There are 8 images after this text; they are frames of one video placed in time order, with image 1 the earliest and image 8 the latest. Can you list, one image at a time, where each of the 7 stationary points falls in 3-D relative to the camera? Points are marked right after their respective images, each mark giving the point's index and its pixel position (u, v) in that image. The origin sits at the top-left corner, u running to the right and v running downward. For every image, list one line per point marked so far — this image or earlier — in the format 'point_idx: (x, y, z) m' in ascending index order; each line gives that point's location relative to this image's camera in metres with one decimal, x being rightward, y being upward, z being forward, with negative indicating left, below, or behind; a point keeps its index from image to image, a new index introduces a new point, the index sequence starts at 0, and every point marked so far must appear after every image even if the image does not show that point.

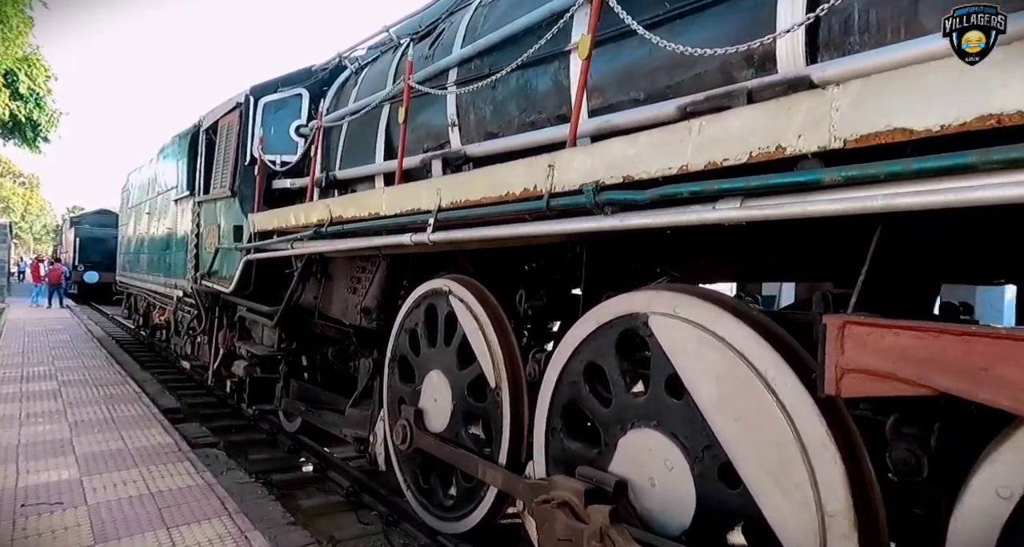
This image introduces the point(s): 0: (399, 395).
0: (-0.6, -0.7, +3.5) m
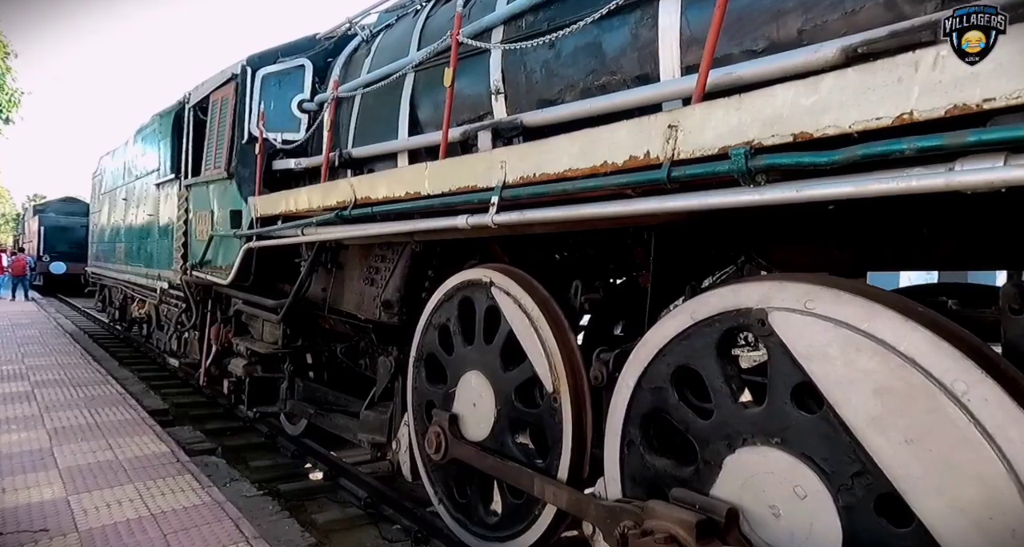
0: (-0.4, -0.6, +3.2) m
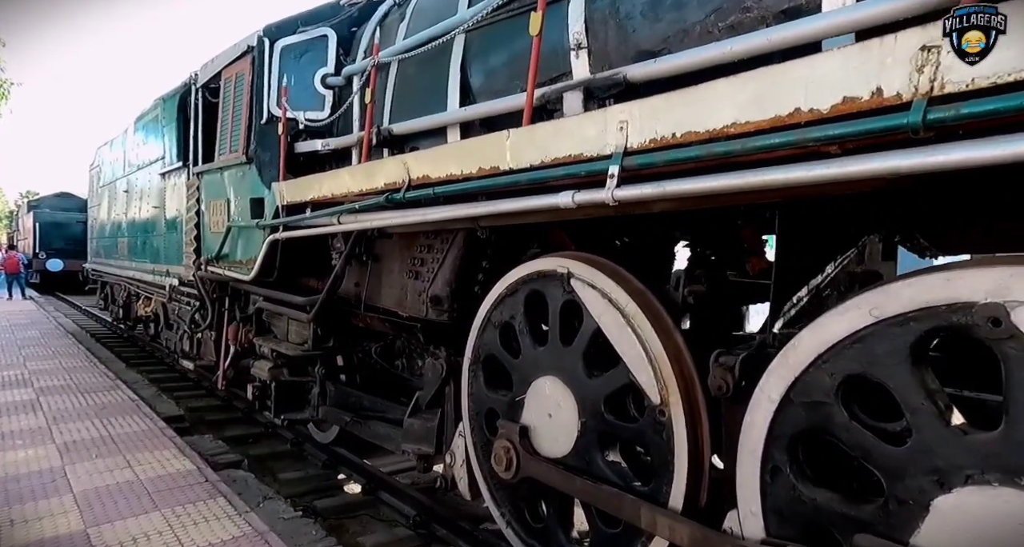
0: (-0.1, -0.6, +2.8) m
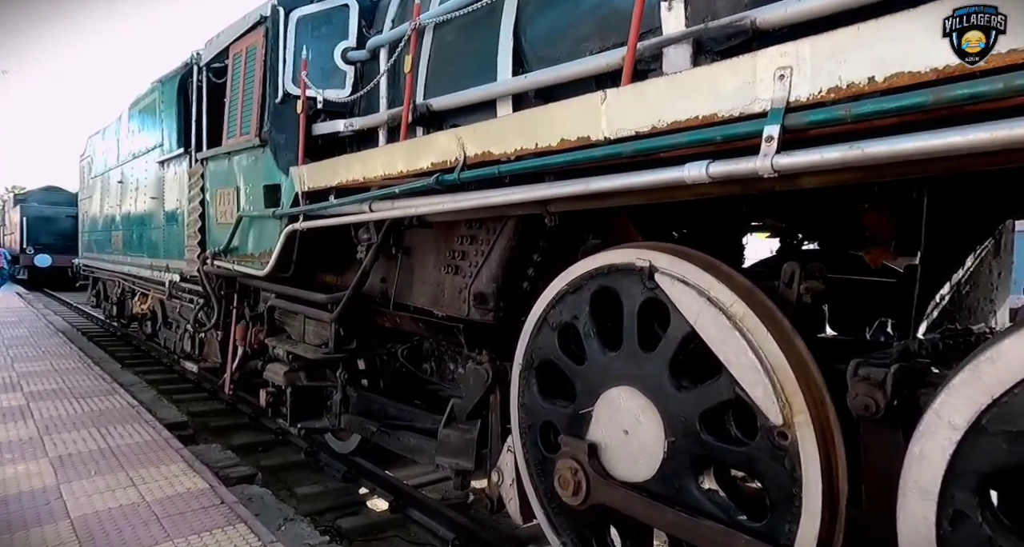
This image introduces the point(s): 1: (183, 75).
0: (+0.1, -0.6, +2.4) m
1: (-2.8, +1.7, +5.4) m
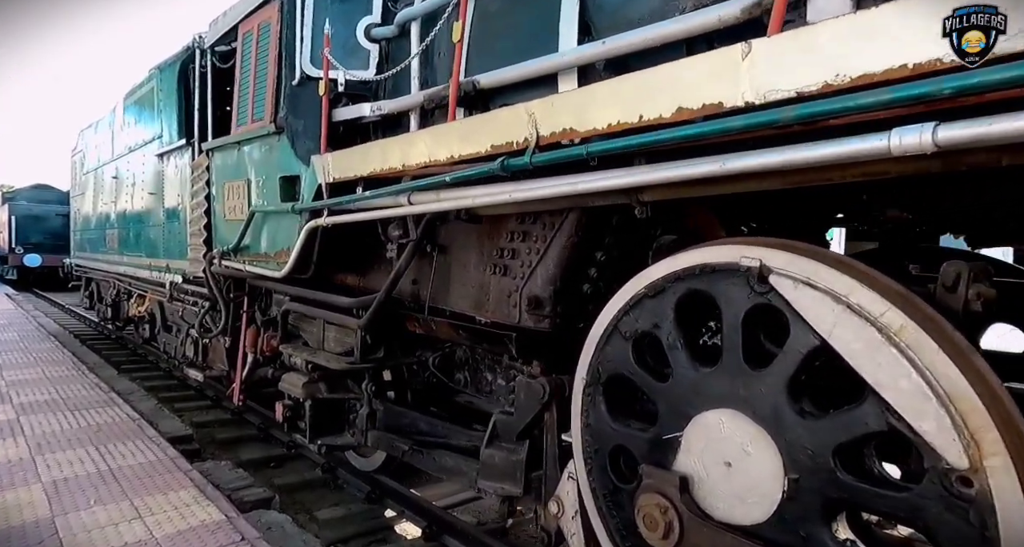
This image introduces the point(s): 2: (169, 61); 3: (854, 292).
0: (+0.4, -0.6, +2.1) m
1: (-2.6, +1.7, +5.1) m
2: (-2.9, +1.8, +5.4) m
3: (+0.8, 0.0, +1.5) m
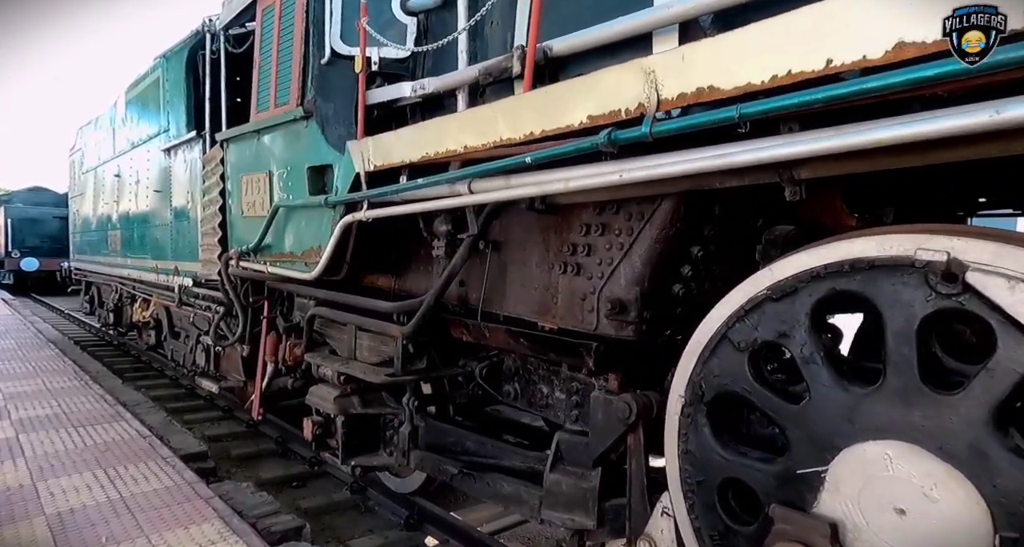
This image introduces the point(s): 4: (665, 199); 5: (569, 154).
0: (+0.6, -0.6, +1.8) m
1: (-2.4, +1.7, +4.7) m
2: (-2.7, +1.8, +5.0) m
3: (+1.1, 0.0, +1.1) m
4: (+0.5, +0.2, +1.9) m
5: (+0.1, +0.3, +1.6) m
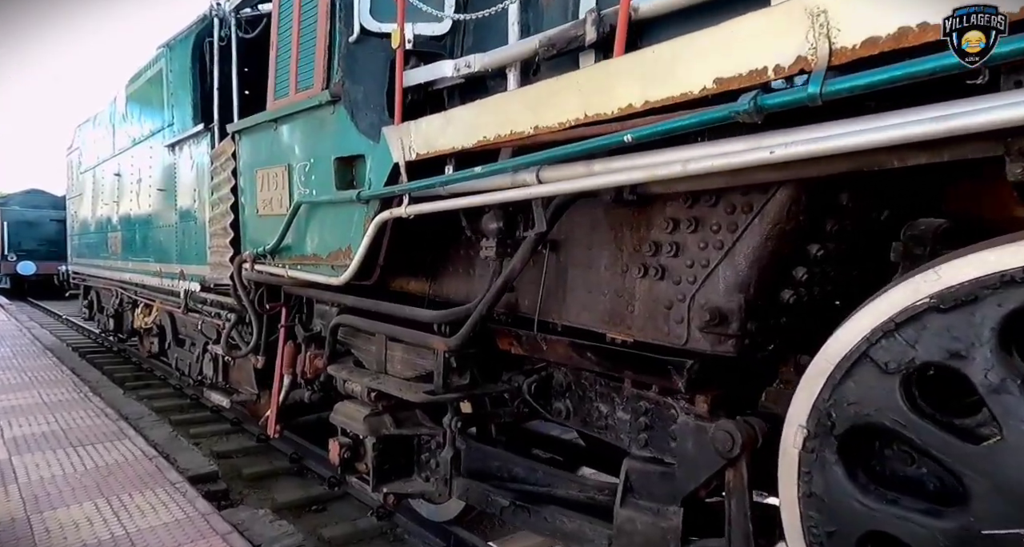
0: (+0.8, -0.6, +1.4) m
1: (-2.2, +1.6, +4.4) m
2: (-2.4, +1.8, +4.7) m
3: (+1.3, 0.0, +0.8) m
4: (+0.7, +0.2, +1.6) m
5: (+0.4, +0.3, +1.3) m
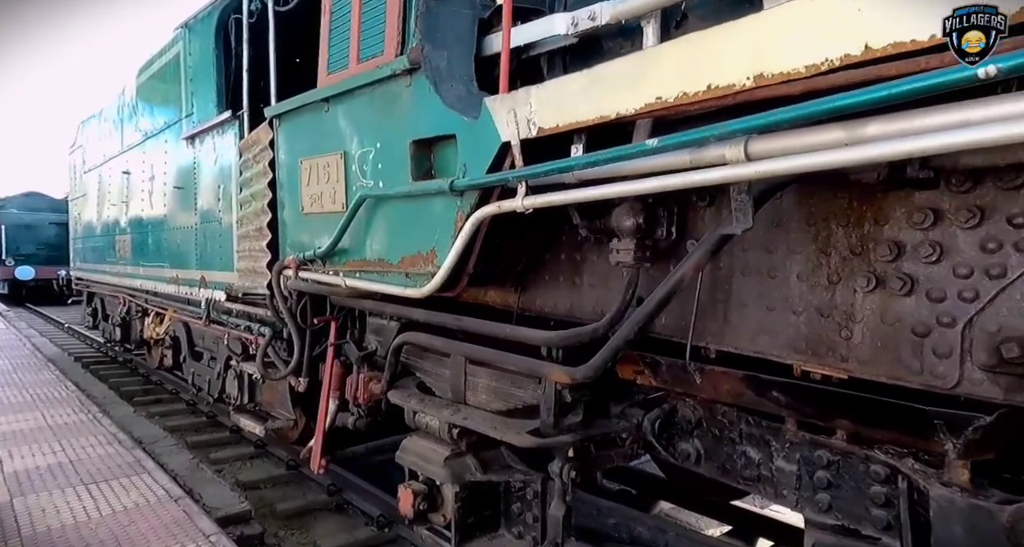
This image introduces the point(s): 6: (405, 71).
0: (+1.2, -0.6, +0.9) m
1: (-1.7, +1.6, +3.9) m
2: (-2.0, +1.7, +4.2) m
3: (+1.7, -0.1, +0.3) m
4: (+1.1, +0.2, +1.0) m
5: (+0.8, +0.3, +0.8) m
6: (-0.4, +0.7, +2.1) m
